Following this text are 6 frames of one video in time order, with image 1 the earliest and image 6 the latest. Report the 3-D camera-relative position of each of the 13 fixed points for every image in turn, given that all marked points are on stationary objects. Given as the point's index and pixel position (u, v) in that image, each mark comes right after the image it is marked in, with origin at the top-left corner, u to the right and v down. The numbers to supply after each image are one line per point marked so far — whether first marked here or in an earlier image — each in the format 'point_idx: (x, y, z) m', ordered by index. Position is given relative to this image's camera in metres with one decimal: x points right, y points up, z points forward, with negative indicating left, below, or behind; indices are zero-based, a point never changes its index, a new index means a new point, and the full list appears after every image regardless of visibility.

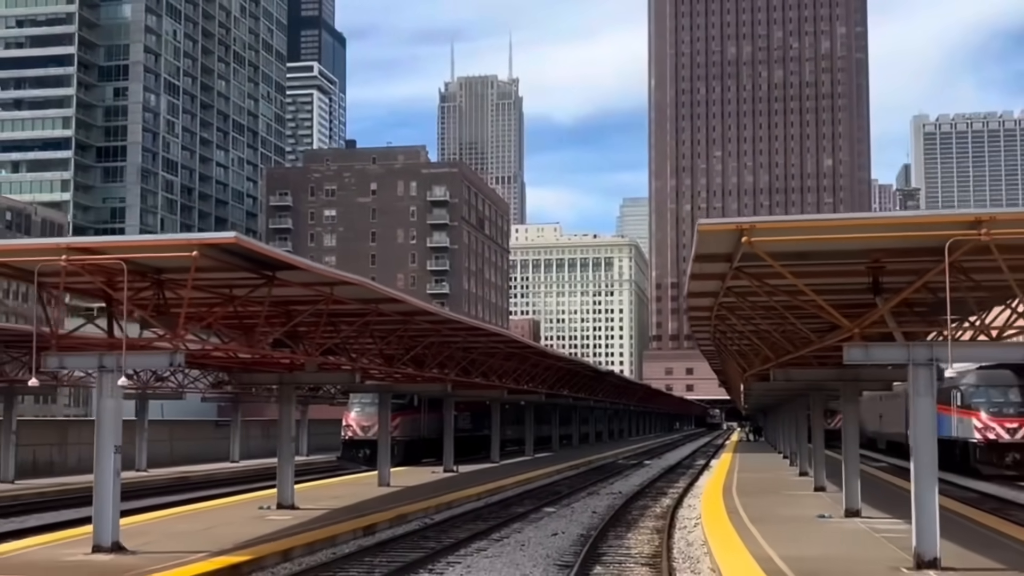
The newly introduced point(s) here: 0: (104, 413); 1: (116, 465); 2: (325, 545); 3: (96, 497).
0: (-5.8, -1.7, +15.9) m
1: (-5.6, -2.5, +15.3) m
2: (-3.0, -4.1, +17.6) m
3: (-5.8, -2.9, +15.2) m
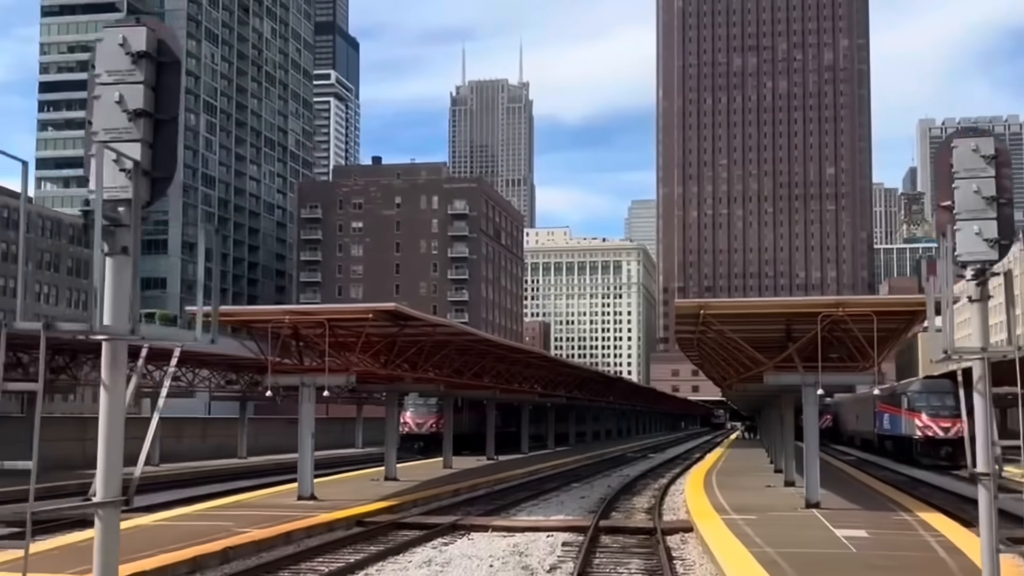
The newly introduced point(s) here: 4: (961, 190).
0: (-4.7, -2.8, +24.9) m
1: (-4.5, -3.5, +24.4) m
2: (-2.0, -5.1, +26.6) m
3: (-4.7, -3.9, +24.2) m
4: (+3.0, +0.6, +7.4) m
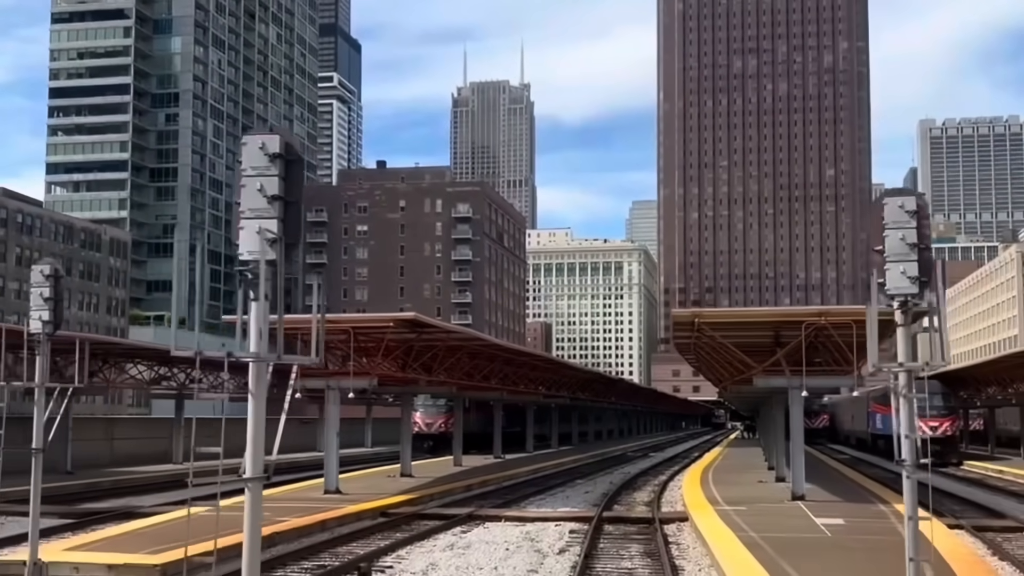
0: (-4.5, -3.0, +27.0) m
1: (-4.2, -3.8, +26.4) m
2: (-1.7, -5.4, +28.6) m
3: (-4.5, -4.2, +26.2) m
4: (+3.2, +0.4, +9.4) m
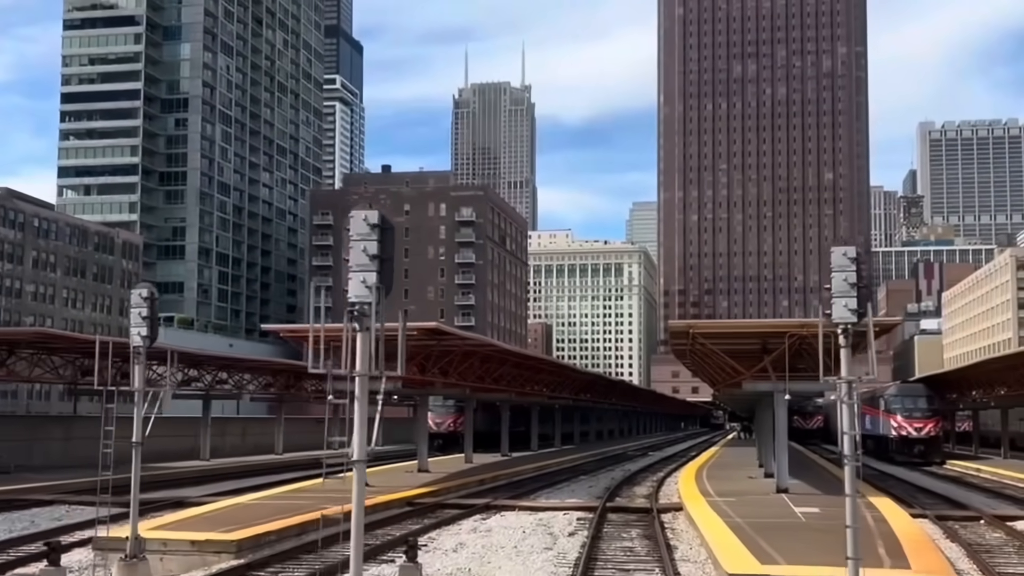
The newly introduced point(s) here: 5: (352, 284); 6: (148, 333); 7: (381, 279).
0: (-4.2, -3.3, +29.6) m
1: (-3.9, -4.1, +29.0) m
2: (-1.4, -5.7, +31.3) m
3: (-4.2, -4.5, +28.9) m
4: (+3.6, +0.1, +12.1) m
5: (-1.5, 0.0, +9.9) m
6: (-5.4, -0.7, +16.2) m
7: (-1.2, +0.1, +9.9) m
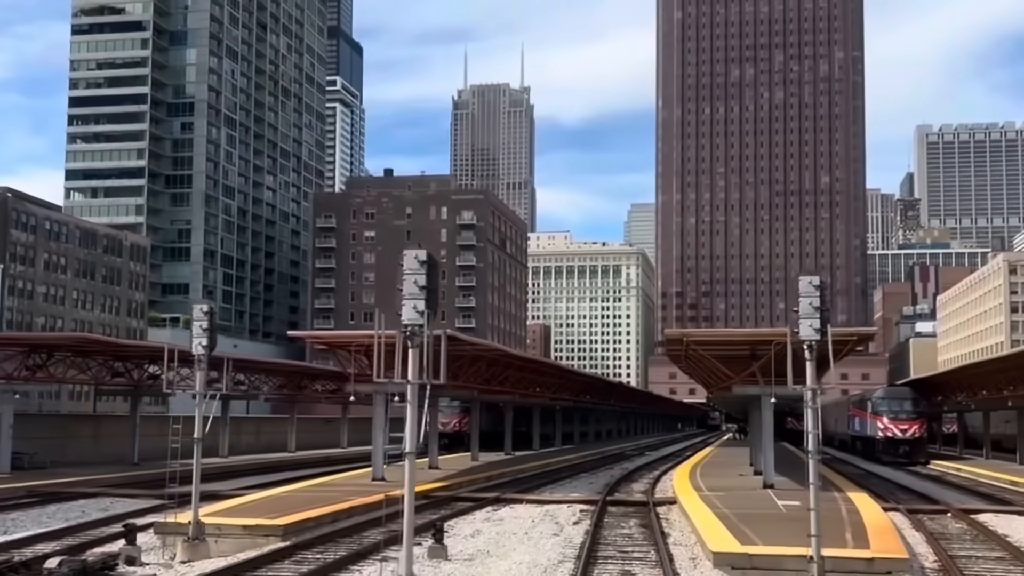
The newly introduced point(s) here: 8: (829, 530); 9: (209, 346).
0: (-4.0, -3.6, +31.9) m
1: (-3.7, -4.4, +31.3) m
2: (-1.2, -6.0, +33.6) m
3: (-4.0, -4.7, +31.2) m
4: (+3.8, -0.2, +14.4) m
5: (-1.2, -0.2, +12.2) m
6: (-5.1, -0.9, +18.5) m
7: (-0.9, -0.2, +12.3) m
8: (+5.6, -4.3, +19.3) m
9: (-5.1, -1.0, +18.5) m
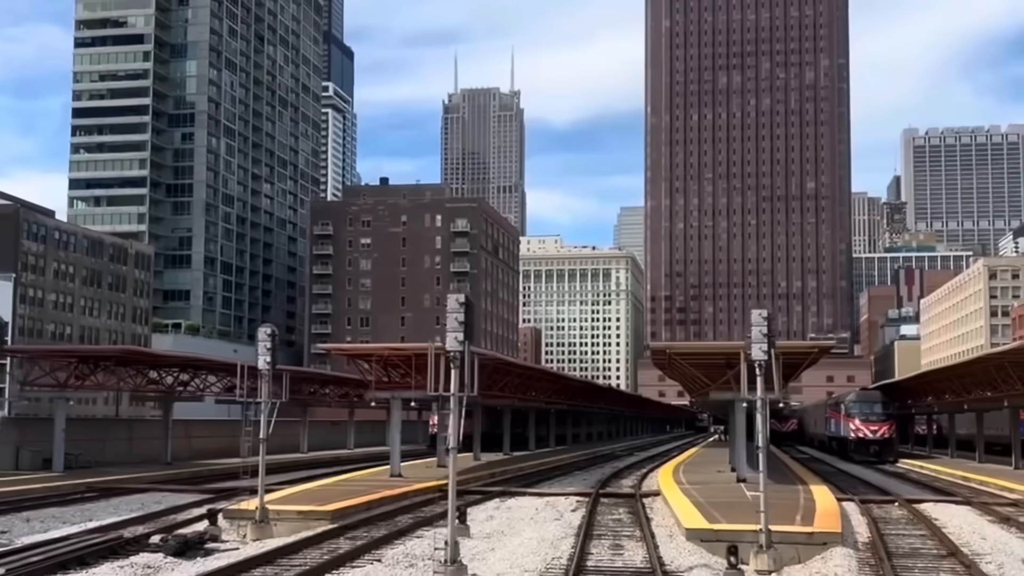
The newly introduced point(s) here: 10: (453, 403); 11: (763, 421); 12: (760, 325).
0: (-3.9, -4.2, +35.8) m
1: (-3.7, -4.9, +35.2) m
2: (-1.2, -6.5, +37.5) m
3: (-3.9, -5.3, +35.0) m
4: (+4.1, -0.7, +18.3) m
5: (-0.9, -0.8, +16.1) m
6: (-4.9, -1.5, +22.3) m
7: (-0.7, -0.7, +16.2) m
8: (+5.8, -4.8, +23.3) m
9: (-4.9, -1.5, +22.4) m
10: (-0.9, -1.7, +15.9) m
11: (+4.2, -2.2, +18.2) m
12: (+4.2, -0.6, +18.4) m
